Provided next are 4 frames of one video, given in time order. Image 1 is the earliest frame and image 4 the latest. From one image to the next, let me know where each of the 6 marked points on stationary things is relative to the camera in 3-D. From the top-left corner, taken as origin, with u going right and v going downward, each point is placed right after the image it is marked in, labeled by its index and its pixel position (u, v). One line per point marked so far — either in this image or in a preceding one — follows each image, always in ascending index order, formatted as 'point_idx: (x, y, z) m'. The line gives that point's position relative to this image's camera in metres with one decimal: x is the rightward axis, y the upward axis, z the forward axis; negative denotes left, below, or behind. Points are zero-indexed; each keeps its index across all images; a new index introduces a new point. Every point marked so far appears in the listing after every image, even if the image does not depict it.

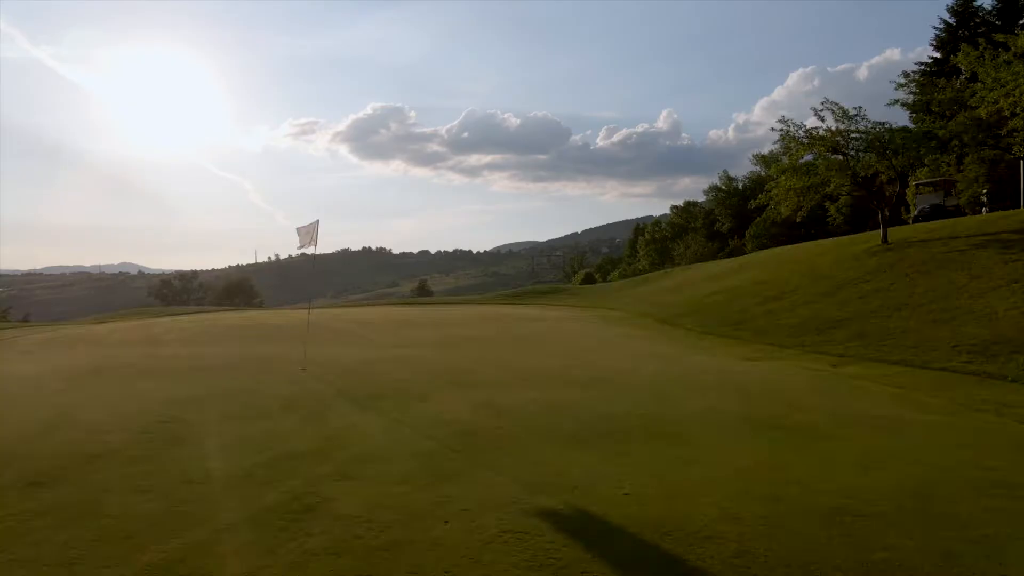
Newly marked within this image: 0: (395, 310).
0: (-1.9, -0.4, +15.1) m
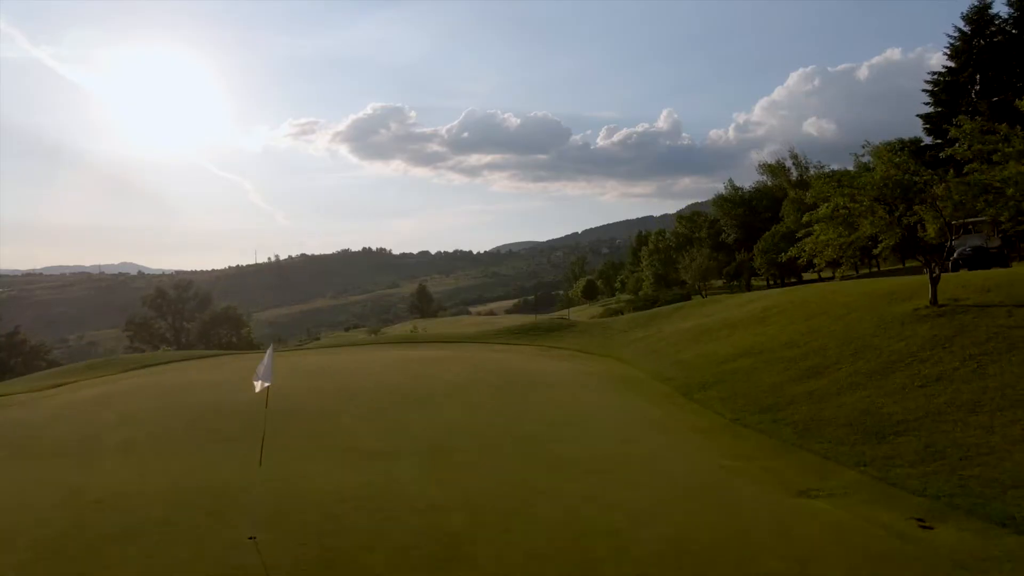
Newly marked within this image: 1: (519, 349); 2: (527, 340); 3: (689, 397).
0: (-1.9, -1.0, +14.0) m
1: (+0.1, -1.0, +15.2) m
2: (+0.3, -0.9, +16.3) m
3: (+1.8, -1.1, +9.3) m
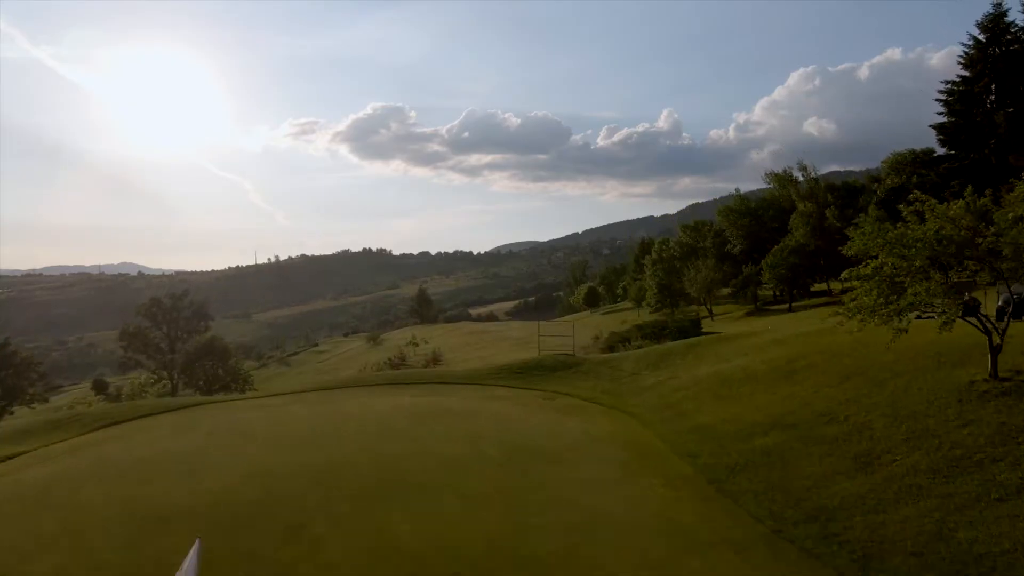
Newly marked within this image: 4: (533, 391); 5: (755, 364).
0: (-1.9, -1.6, +12.9) m
1: (+0.1, -1.6, +14.1) m
2: (+0.3, -1.5, +15.2) m
3: (+1.8, -1.7, +8.2) m
4: (+0.4, -1.6, +14.1) m
5: (+3.3, -1.0, +12.8) m
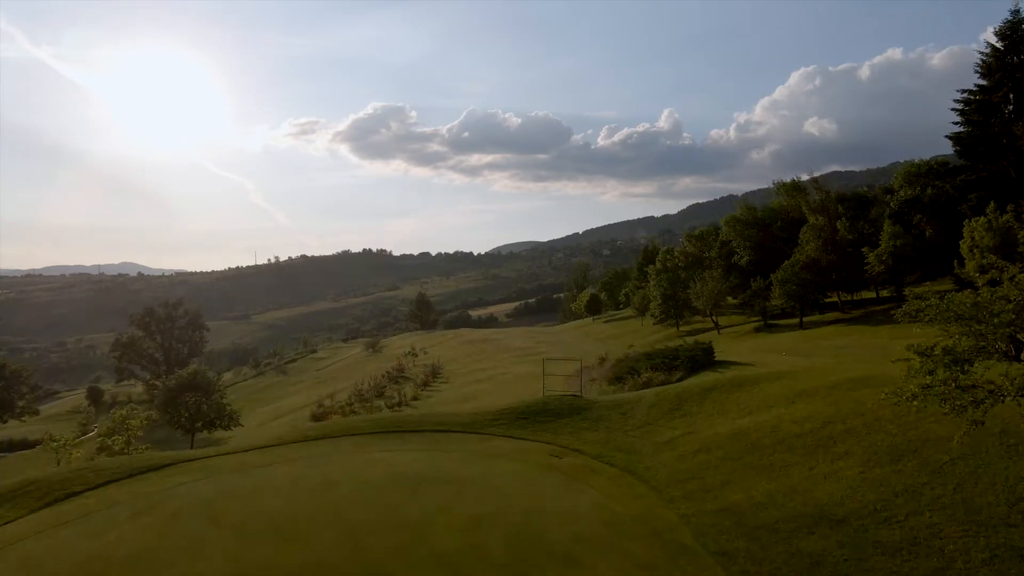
0: (-1.8, -2.3, +11.7) m
1: (+0.2, -2.2, +12.9) m
2: (+0.4, -2.1, +14.0) m
3: (+1.9, -2.3, +7.0) m
4: (+0.4, -2.2, +12.9) m
5: (+3.4, -1.6, +11.5) m
